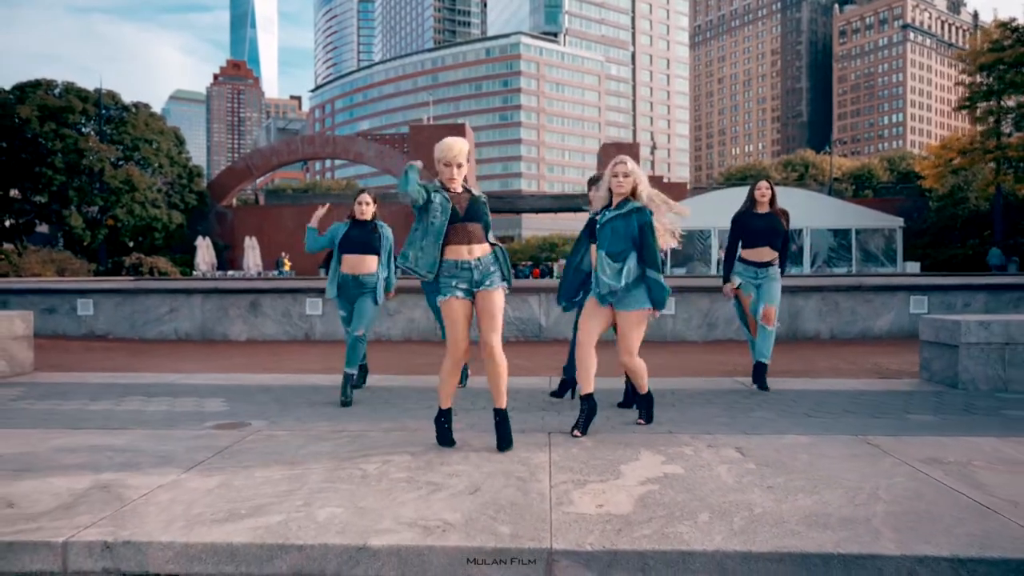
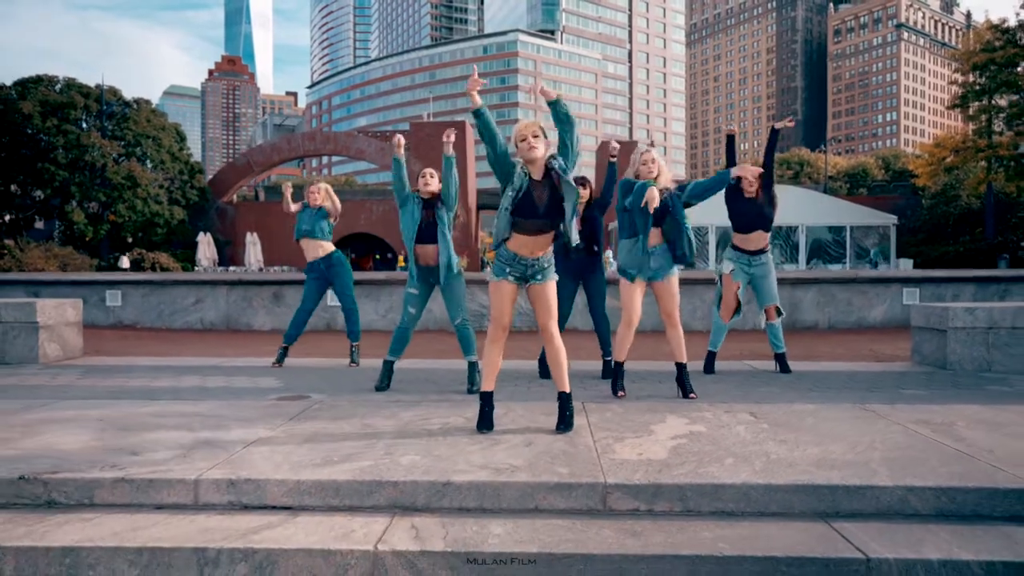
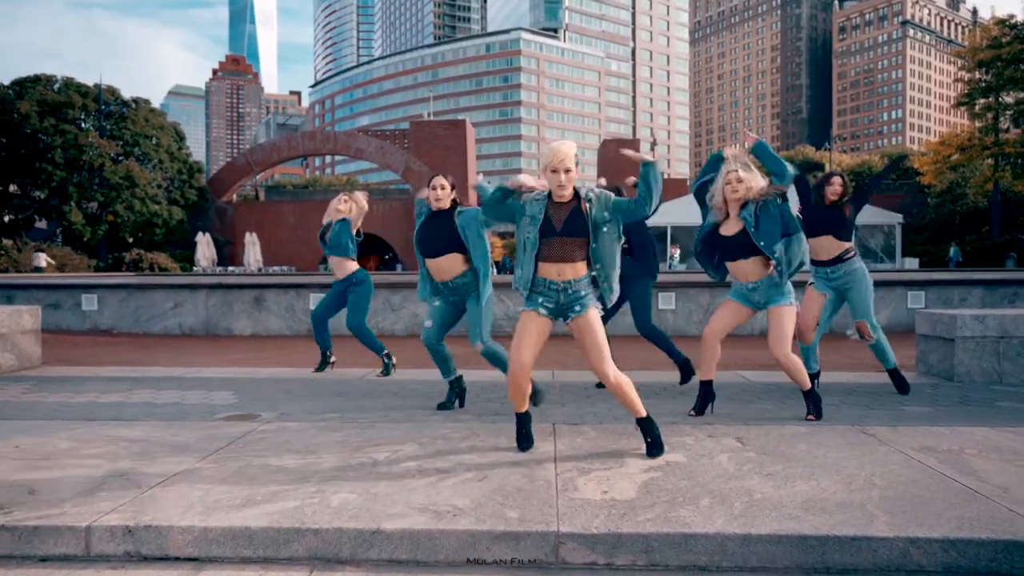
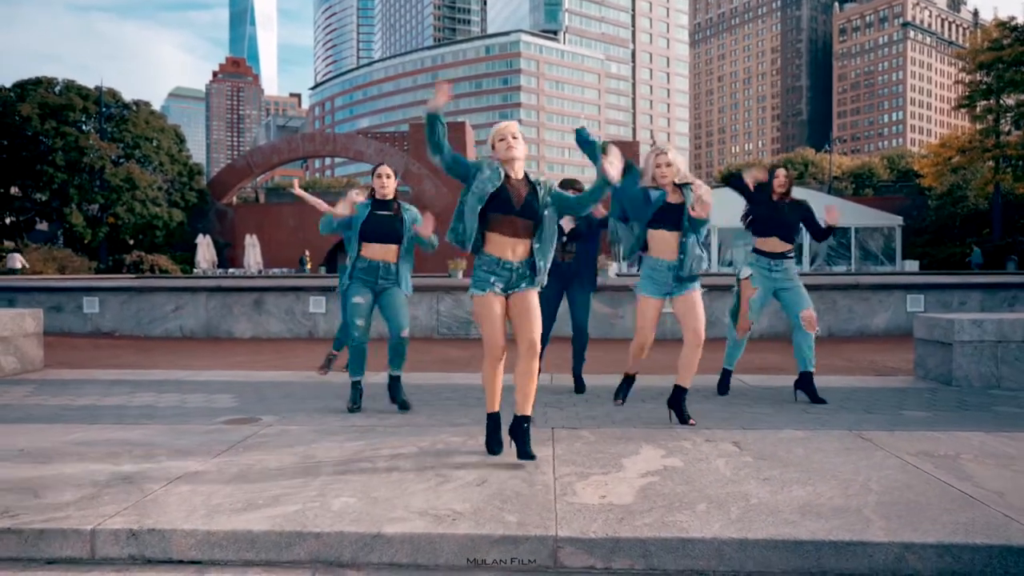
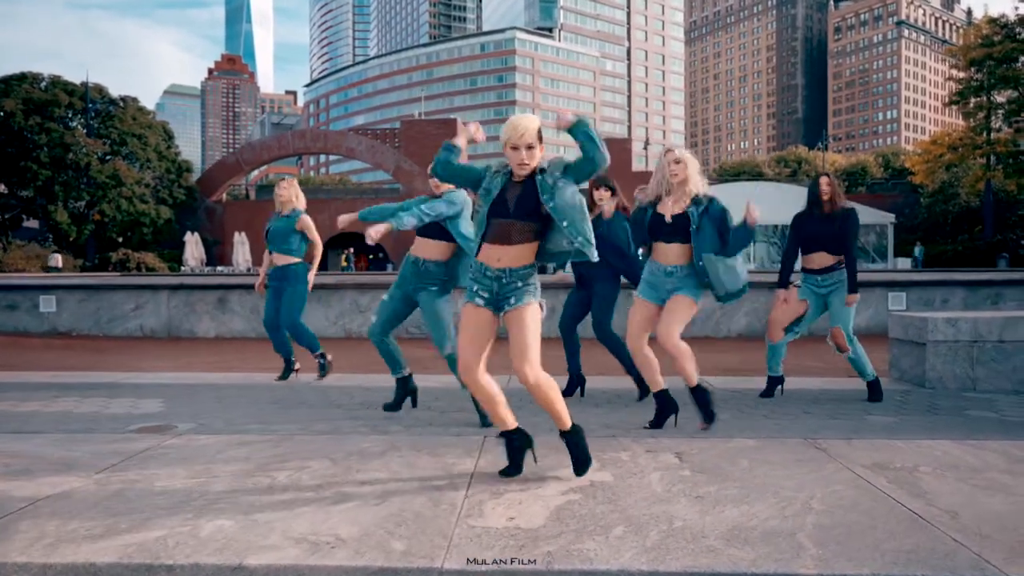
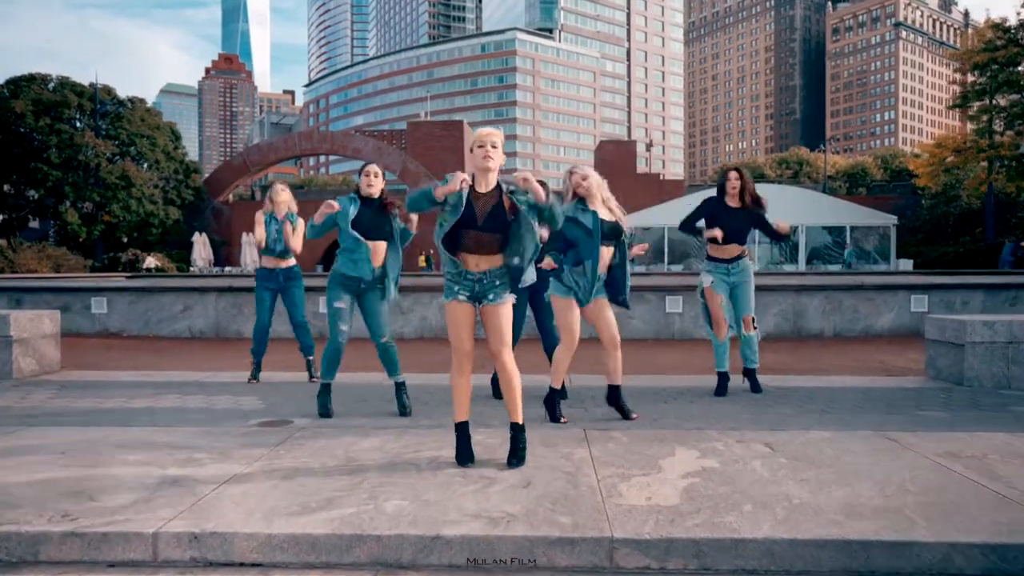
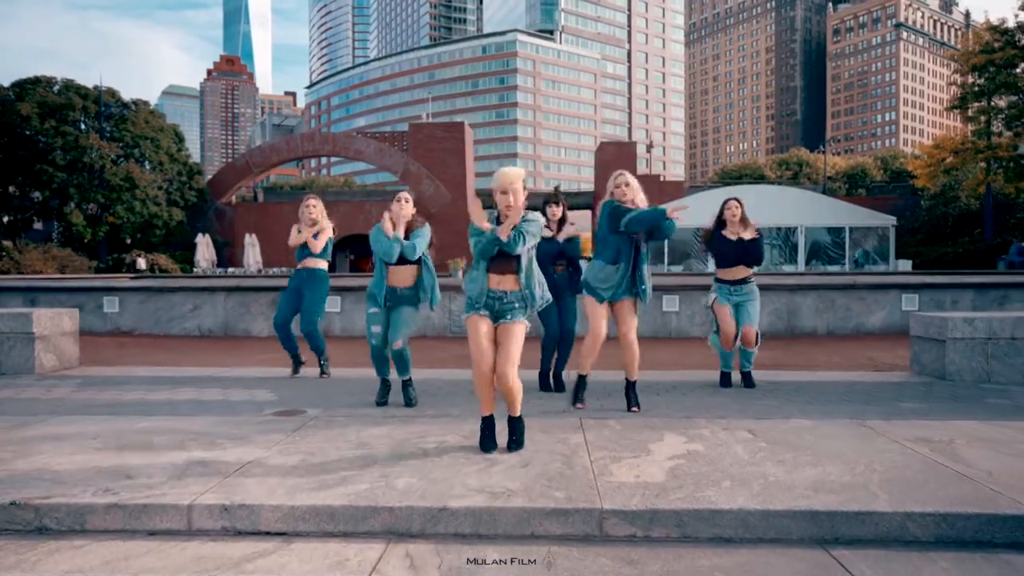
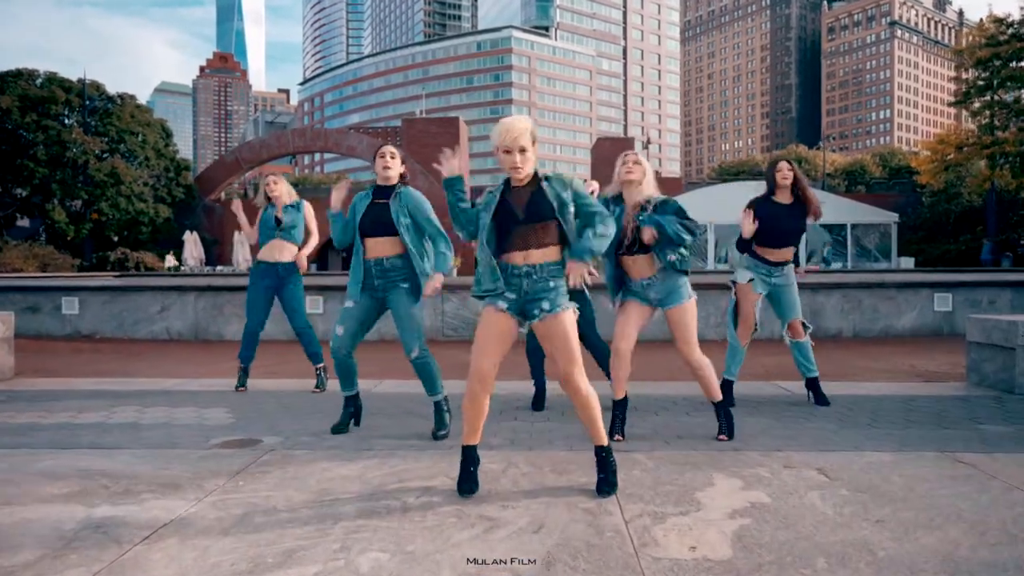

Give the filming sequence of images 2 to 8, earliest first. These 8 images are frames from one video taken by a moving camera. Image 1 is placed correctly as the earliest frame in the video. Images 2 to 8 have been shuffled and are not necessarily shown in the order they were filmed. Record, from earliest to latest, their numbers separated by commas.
4, 3, 5, 2, 7, 6, 8
